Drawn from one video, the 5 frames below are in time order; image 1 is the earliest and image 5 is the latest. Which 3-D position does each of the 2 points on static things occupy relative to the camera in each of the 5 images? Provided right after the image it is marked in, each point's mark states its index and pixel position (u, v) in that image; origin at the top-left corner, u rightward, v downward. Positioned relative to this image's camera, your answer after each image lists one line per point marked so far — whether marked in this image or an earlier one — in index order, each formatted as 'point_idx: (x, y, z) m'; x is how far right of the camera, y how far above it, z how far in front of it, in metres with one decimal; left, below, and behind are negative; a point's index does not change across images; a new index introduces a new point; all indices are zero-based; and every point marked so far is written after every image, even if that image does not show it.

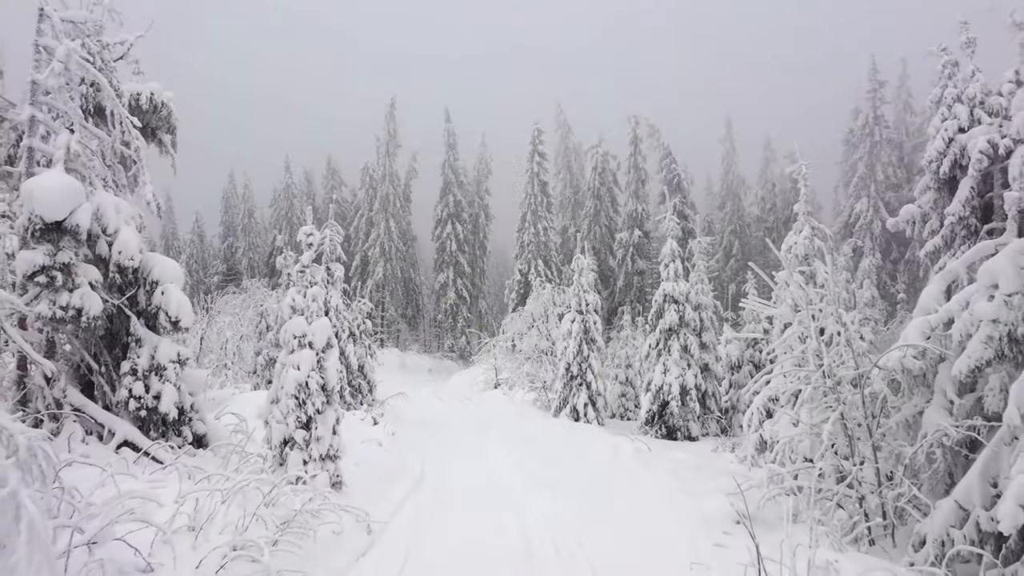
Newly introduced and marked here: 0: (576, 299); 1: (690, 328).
0: (+2.0, -0.3, +16.4) m
1: (+5.1, -1.1, +15.0) m
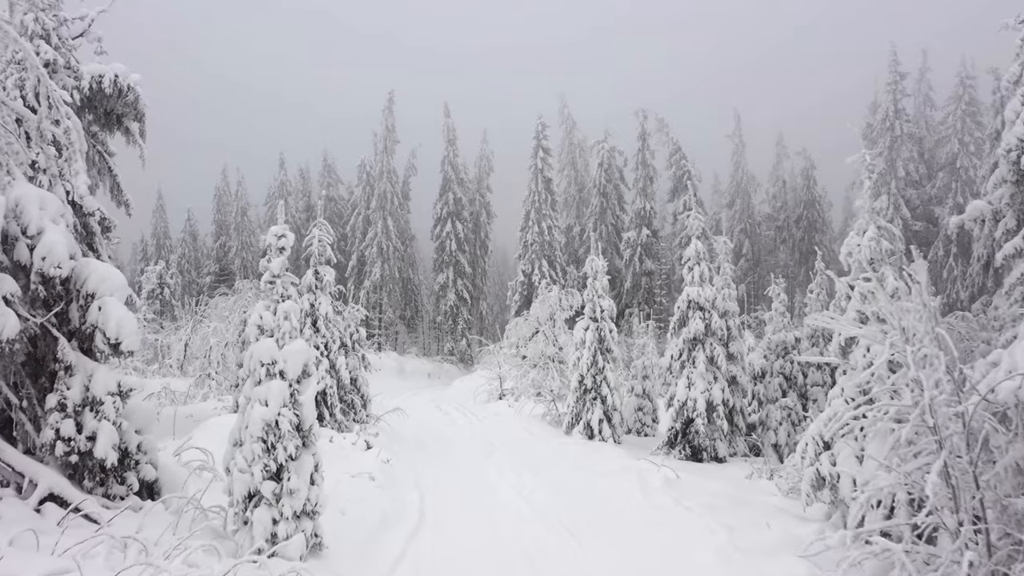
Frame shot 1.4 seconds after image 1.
0: (+2.2, -0.5, +15.0) m
1: (+5.3, -1.3, +13.6) m
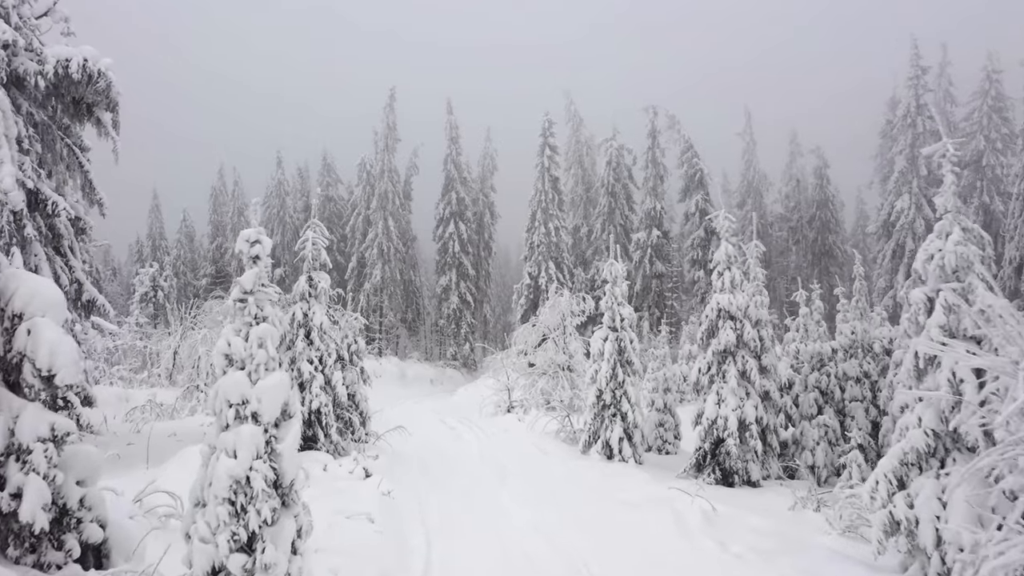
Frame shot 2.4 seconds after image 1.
0: (+2.5, -0.6, +13.8) m
1: (+5.6, -1.4, +12.5) m
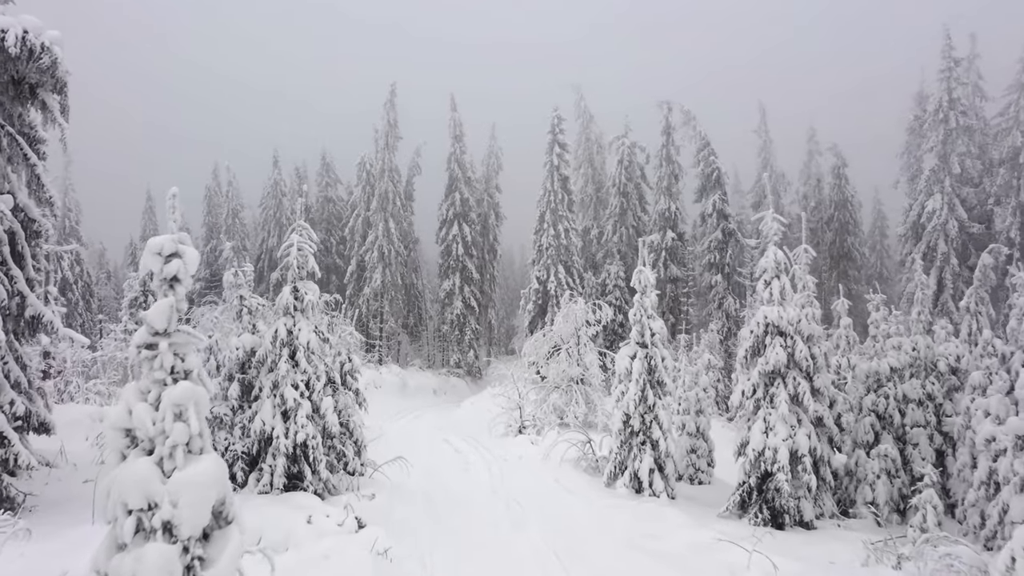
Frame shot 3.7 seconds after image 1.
0: (+2.9, -0.9, +12.3) m
1: (+5.9, -1.7, +10.9) m
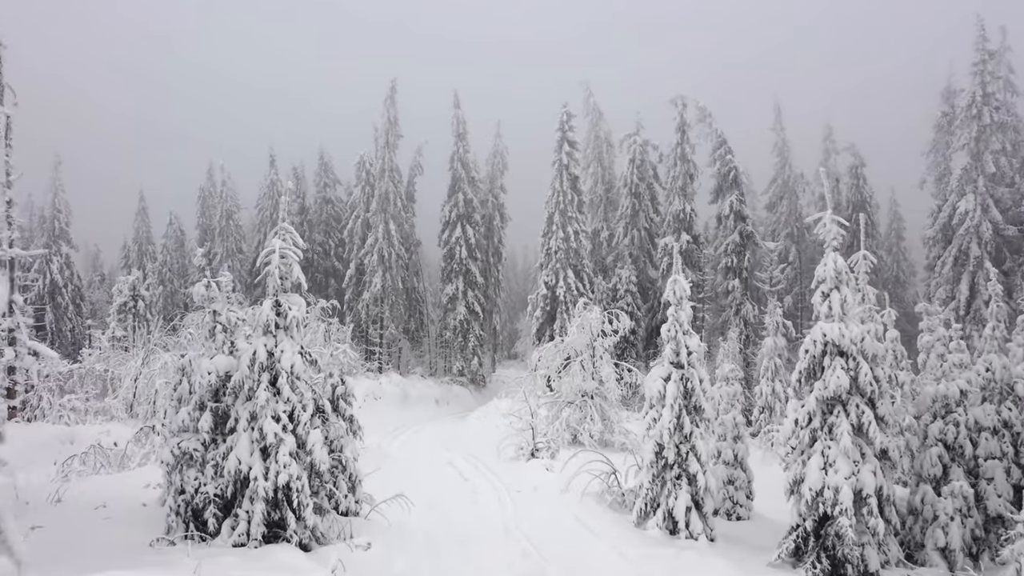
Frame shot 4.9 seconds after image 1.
0: (+3.2, -1.1, +10.8) m
1: (+6.3, -1.9, +9.4) m
